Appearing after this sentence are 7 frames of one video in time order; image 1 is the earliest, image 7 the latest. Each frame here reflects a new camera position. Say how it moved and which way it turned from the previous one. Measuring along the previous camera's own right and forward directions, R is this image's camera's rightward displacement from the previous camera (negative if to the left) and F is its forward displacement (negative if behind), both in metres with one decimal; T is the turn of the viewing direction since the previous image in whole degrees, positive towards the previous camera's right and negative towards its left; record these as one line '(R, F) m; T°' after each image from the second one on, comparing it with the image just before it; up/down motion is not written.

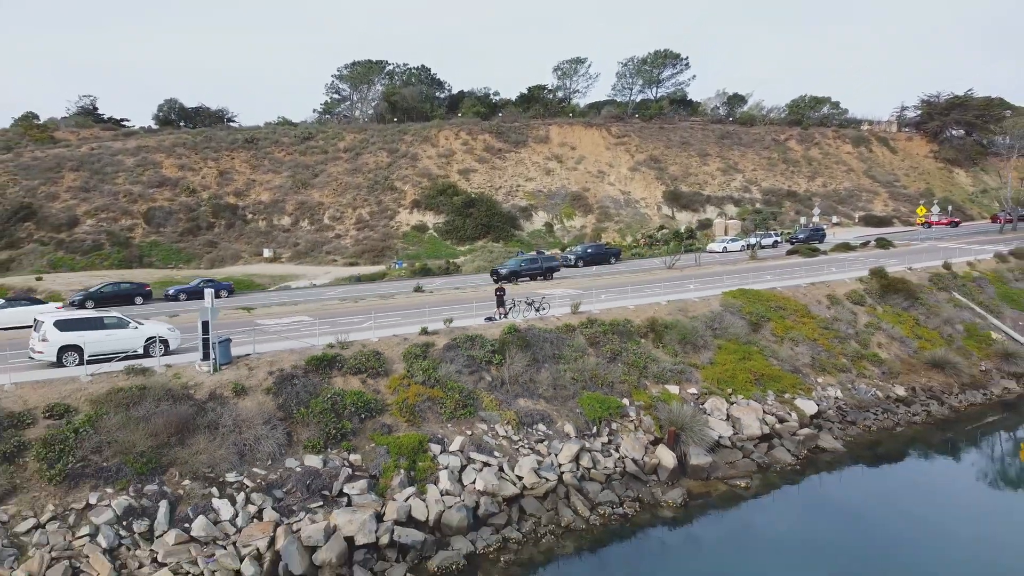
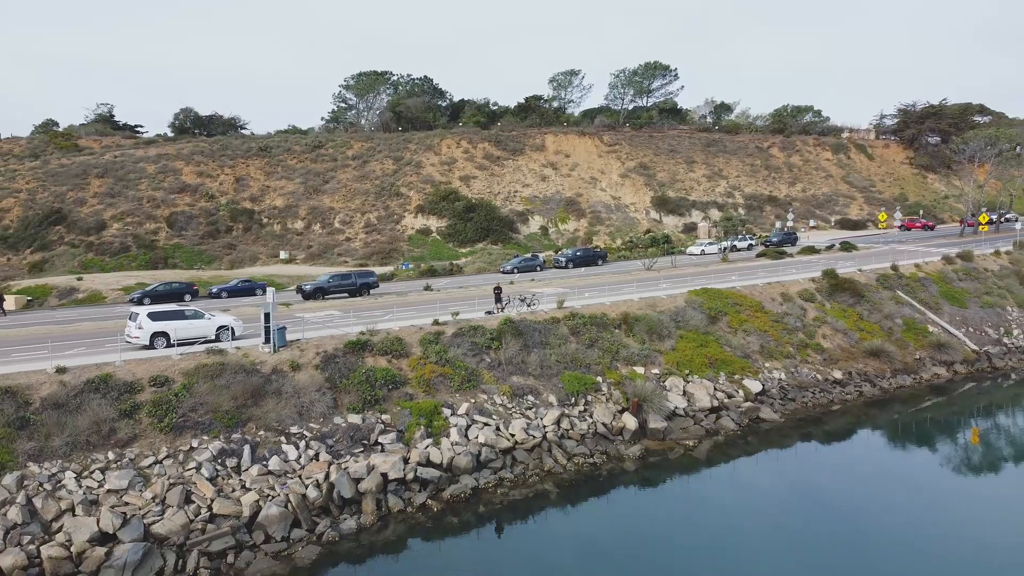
(+0.1, -3.8) m; 0°
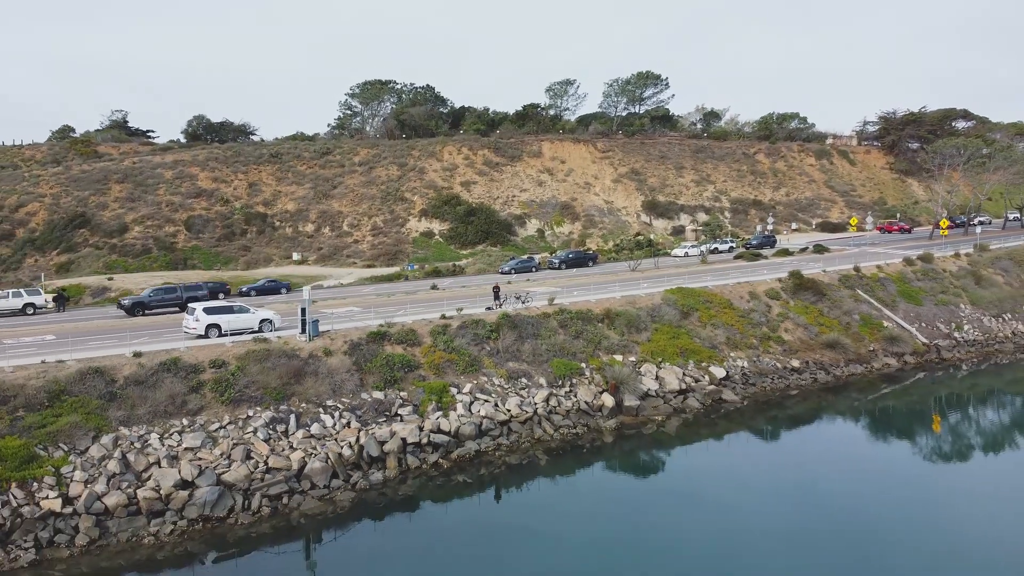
(+0.1, -3.4) m; 0°
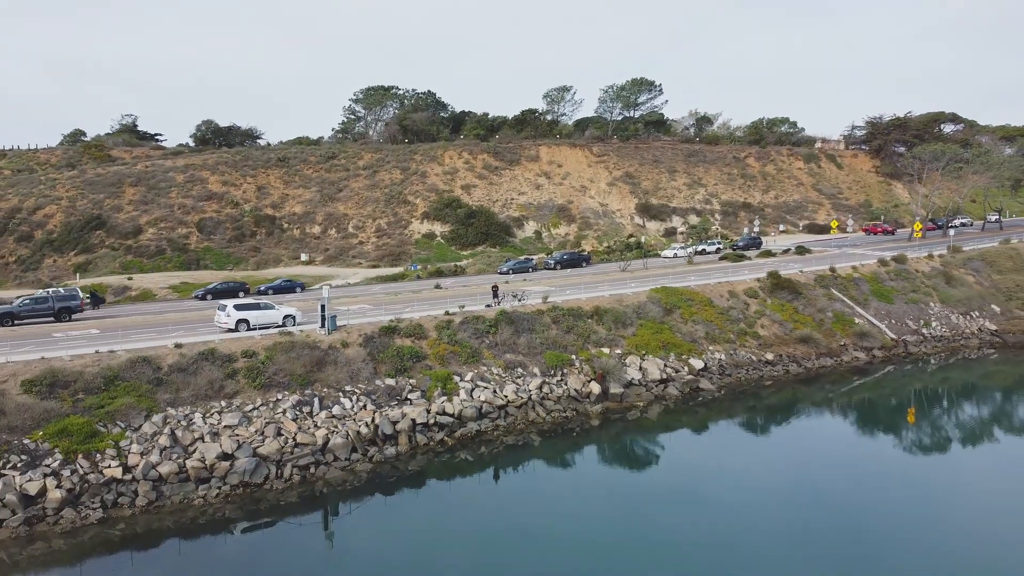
(+0.1, -2.6) m; 0°
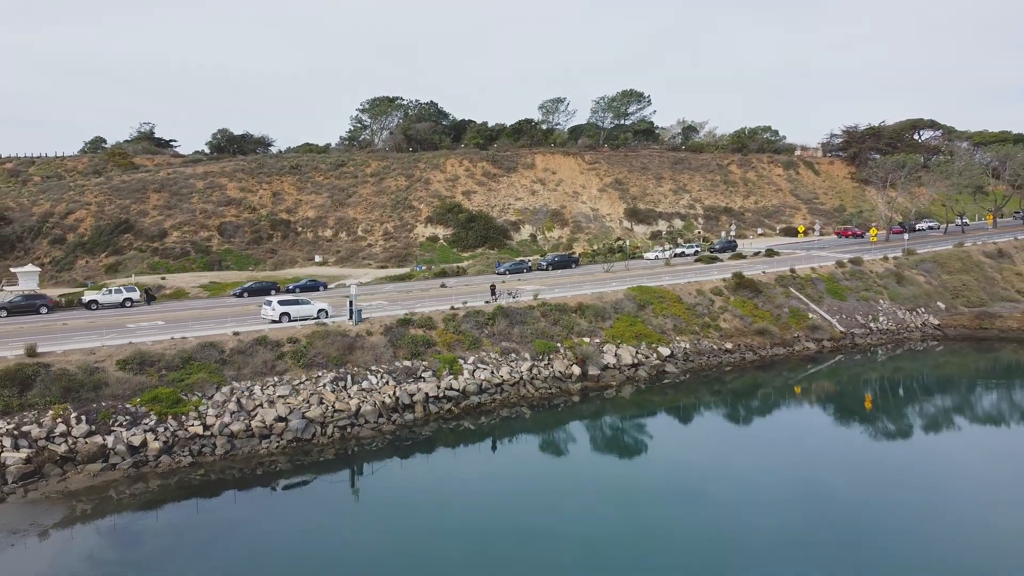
(+0.2, -5.1) m; 0°
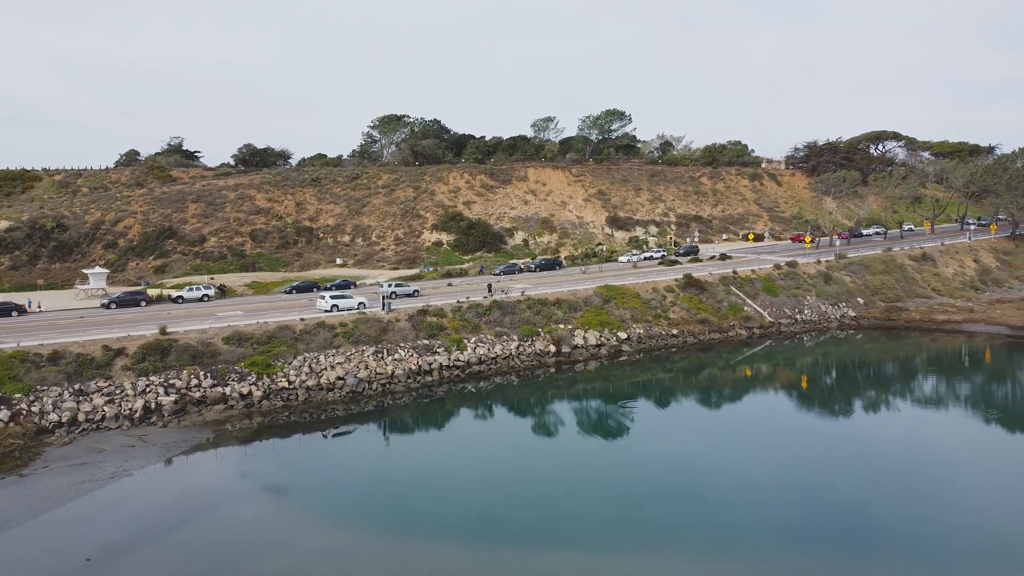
(+0.4, -9.9) m; 0°
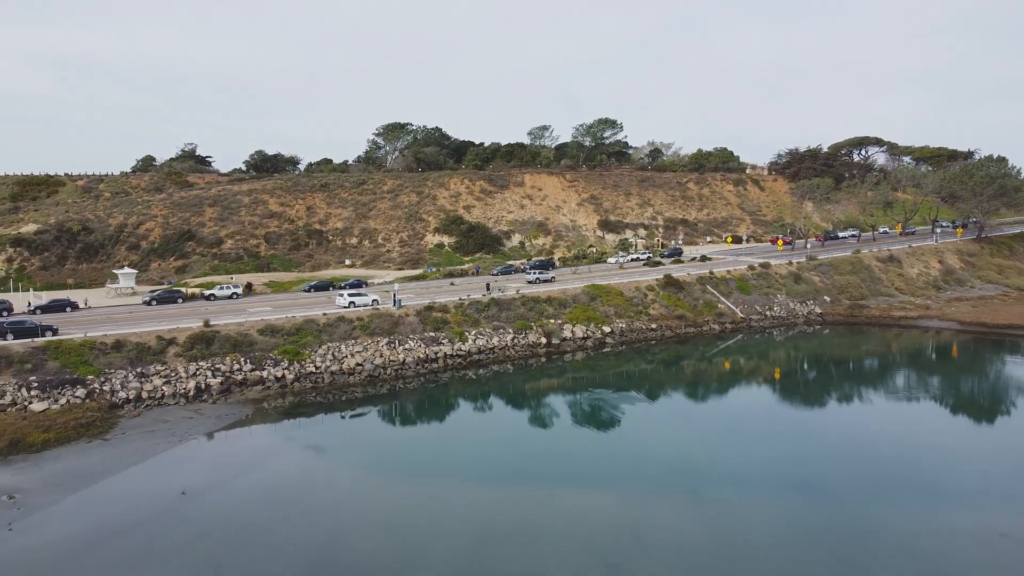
(+0.2, -5.4) m; 0°
